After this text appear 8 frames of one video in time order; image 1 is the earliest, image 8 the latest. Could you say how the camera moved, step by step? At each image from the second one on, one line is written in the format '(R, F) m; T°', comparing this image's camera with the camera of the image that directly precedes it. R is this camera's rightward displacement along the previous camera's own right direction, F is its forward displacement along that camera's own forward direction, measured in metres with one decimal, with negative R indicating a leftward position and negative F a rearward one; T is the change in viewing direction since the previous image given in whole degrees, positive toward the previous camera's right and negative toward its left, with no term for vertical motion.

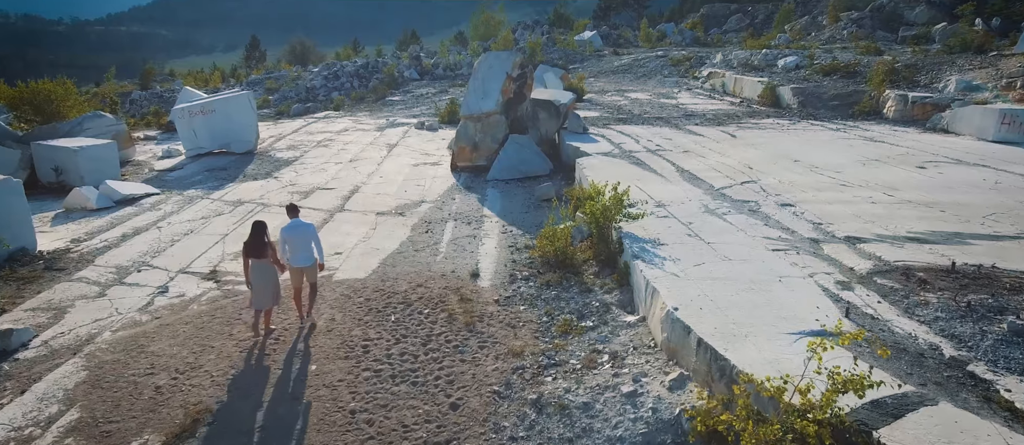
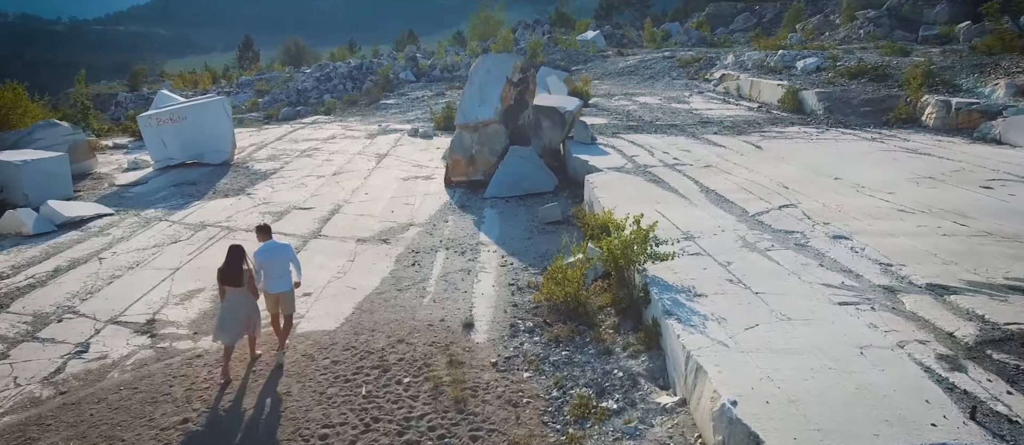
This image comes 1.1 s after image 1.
(0.0, +0.9) m; 0°
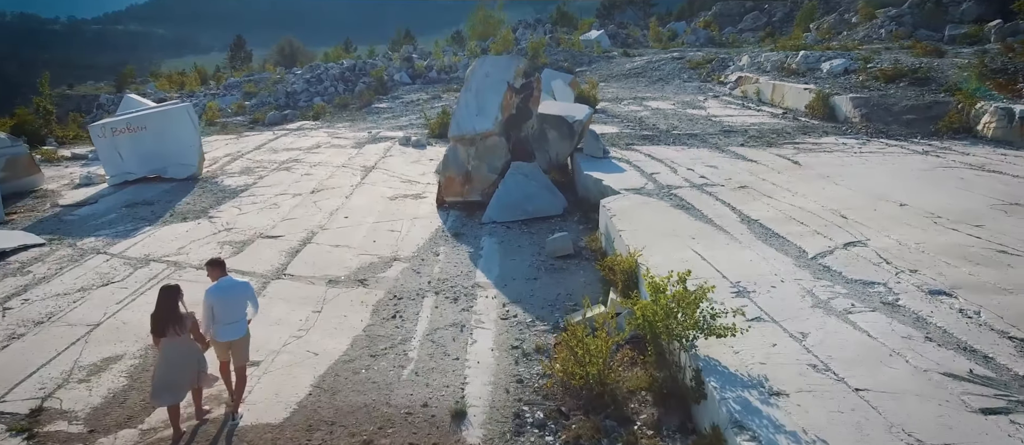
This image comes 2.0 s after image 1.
(0.0, +1.0) m; 0°
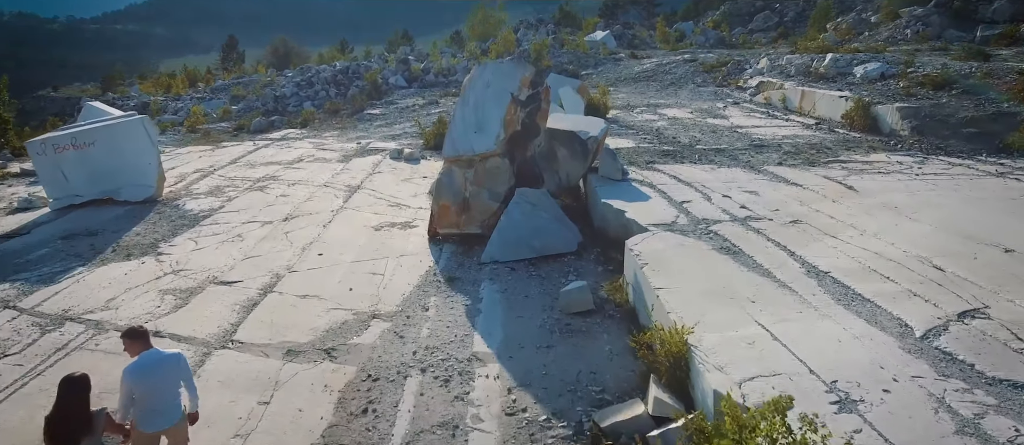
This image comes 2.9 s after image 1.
(0.0, +1.0) m; 0°
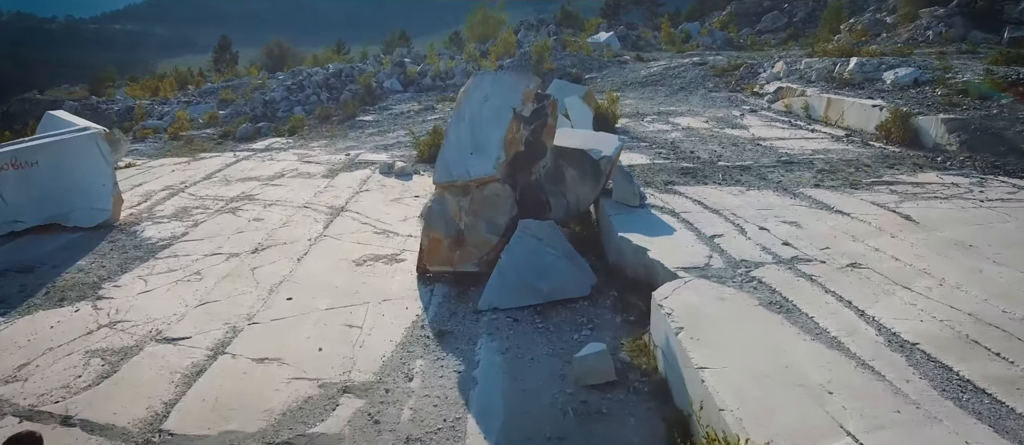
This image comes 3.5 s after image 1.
(0.0, +0.8) m; 0°
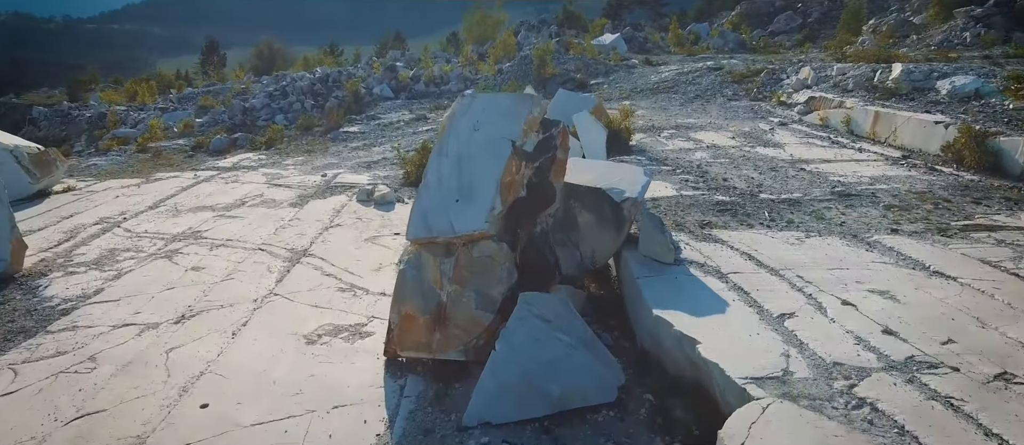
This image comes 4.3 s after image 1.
(0.0, +1.3) m; 0°
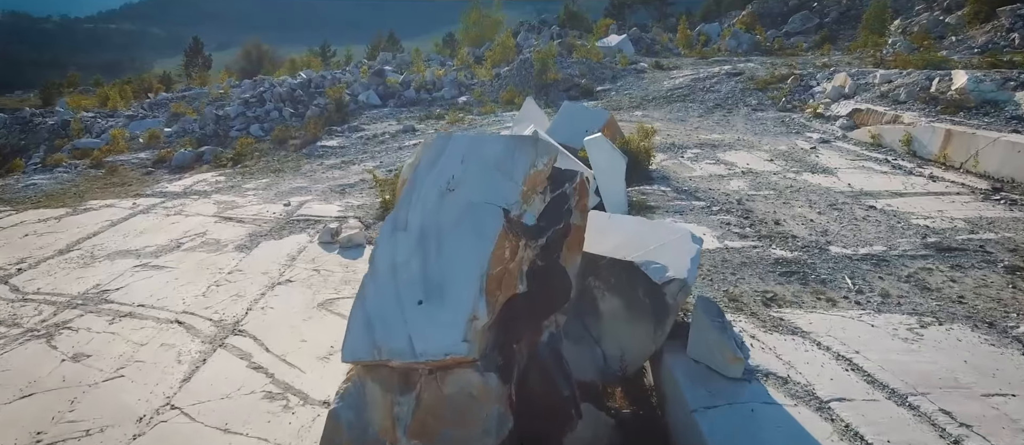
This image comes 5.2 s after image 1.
(0.0, +1.4) m; 0°
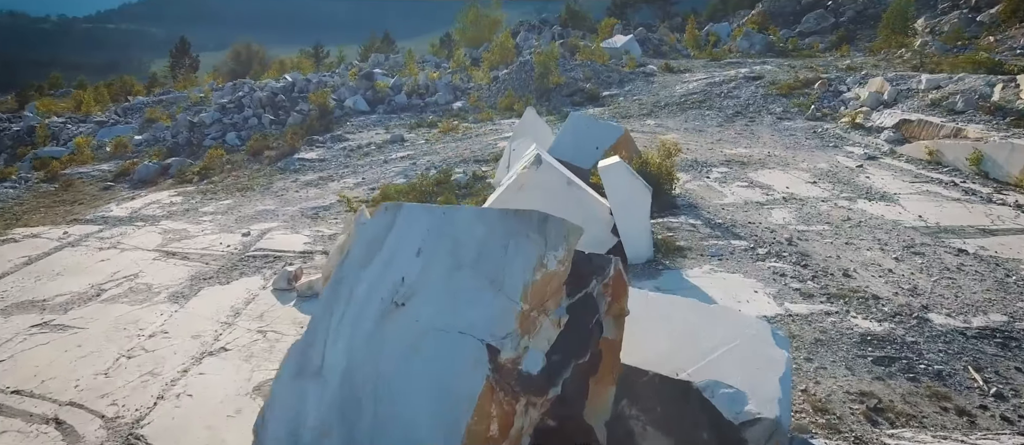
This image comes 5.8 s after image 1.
(0.0, +1.1) m; 0°
